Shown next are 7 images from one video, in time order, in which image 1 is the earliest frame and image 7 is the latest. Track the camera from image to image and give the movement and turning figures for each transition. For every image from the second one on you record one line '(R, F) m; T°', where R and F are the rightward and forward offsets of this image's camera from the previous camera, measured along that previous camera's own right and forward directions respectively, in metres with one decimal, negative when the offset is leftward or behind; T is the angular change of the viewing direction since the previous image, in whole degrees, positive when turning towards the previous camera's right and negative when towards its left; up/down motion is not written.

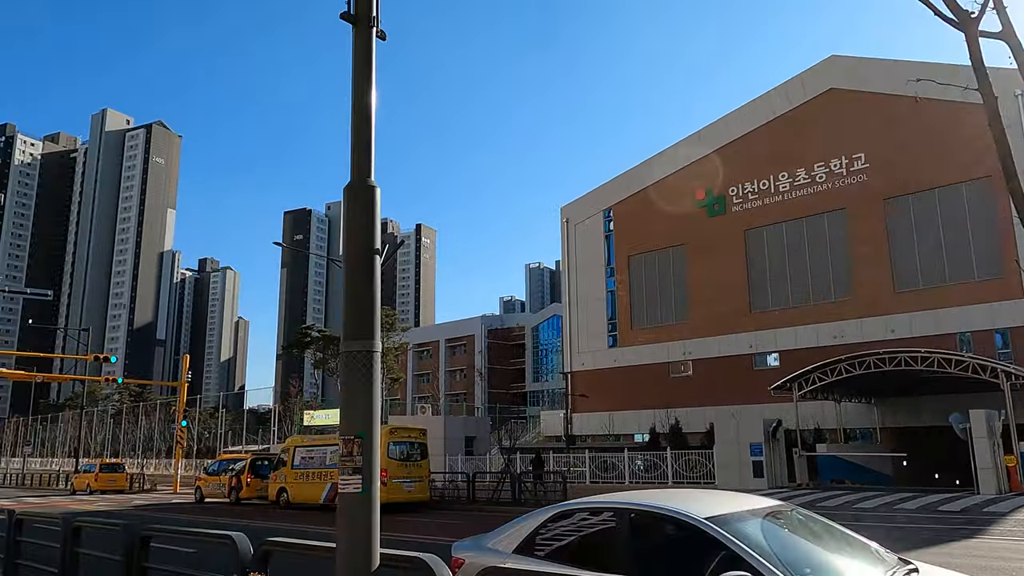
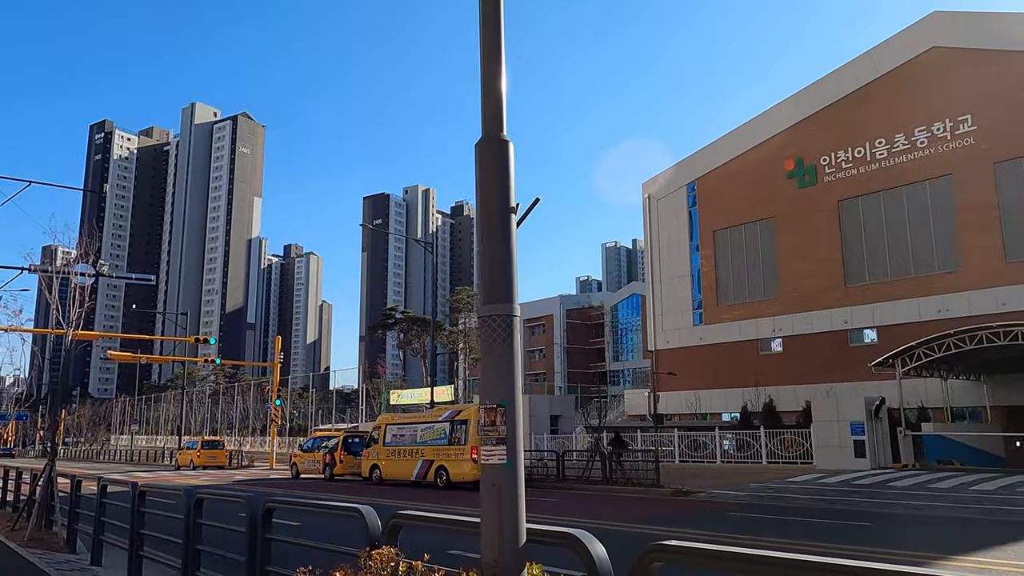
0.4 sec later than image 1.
(-0.3, +0.2) m; -6°
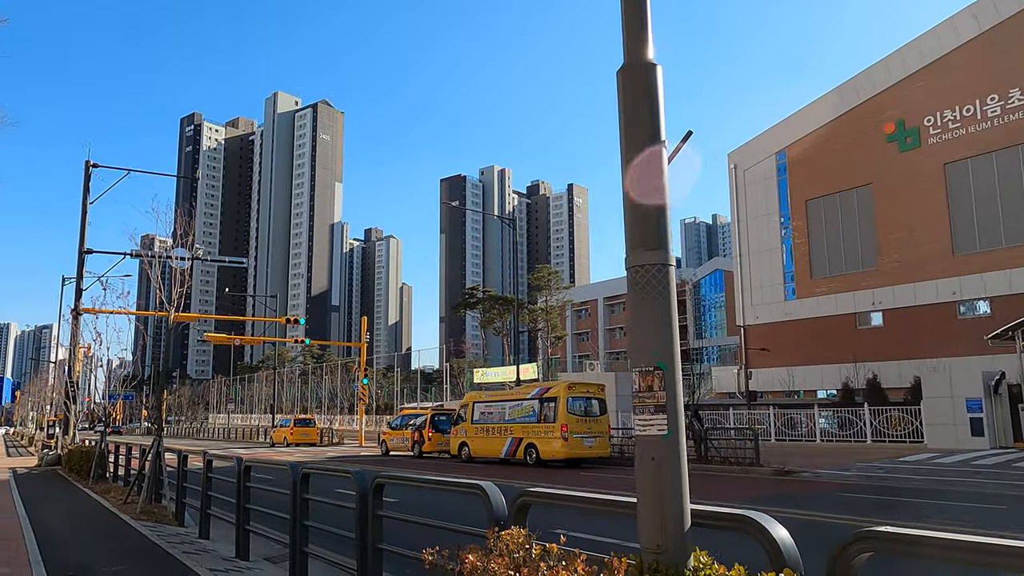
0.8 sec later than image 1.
(-0.3, +0.4) m; -6°
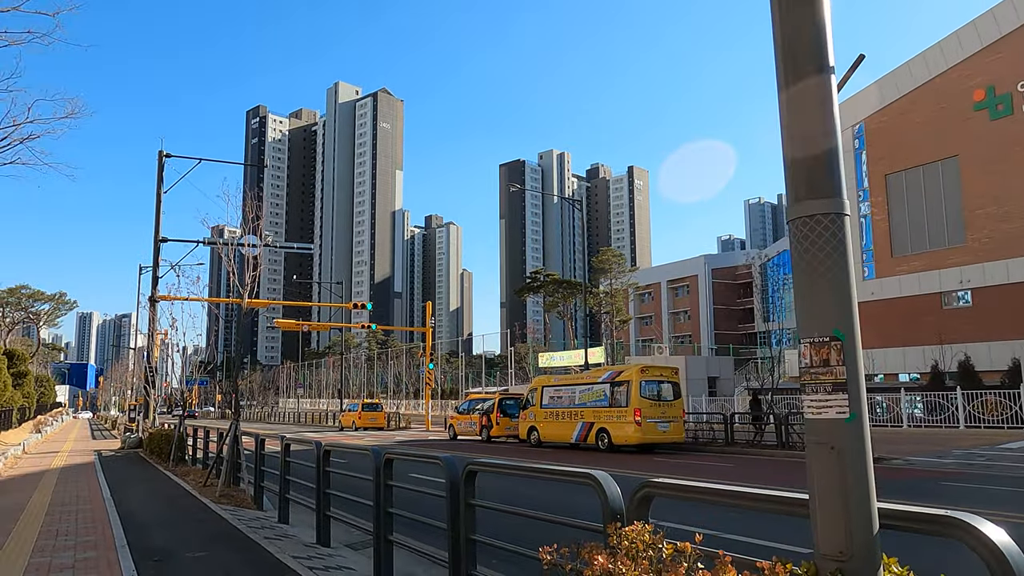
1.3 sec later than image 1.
(-0.2, +0.4) m; -5°
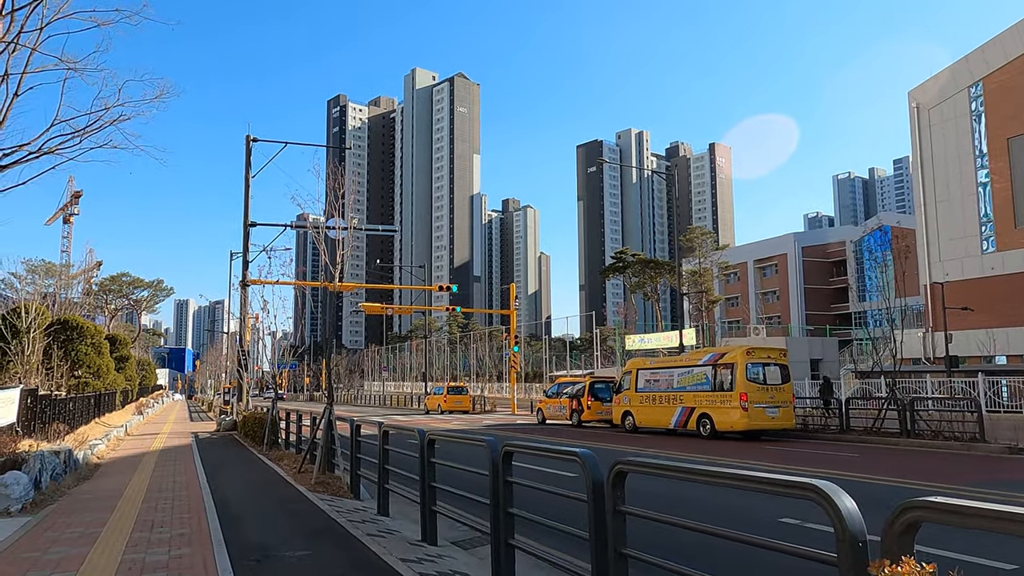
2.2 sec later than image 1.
(-0.4, +0.8) m; -6°
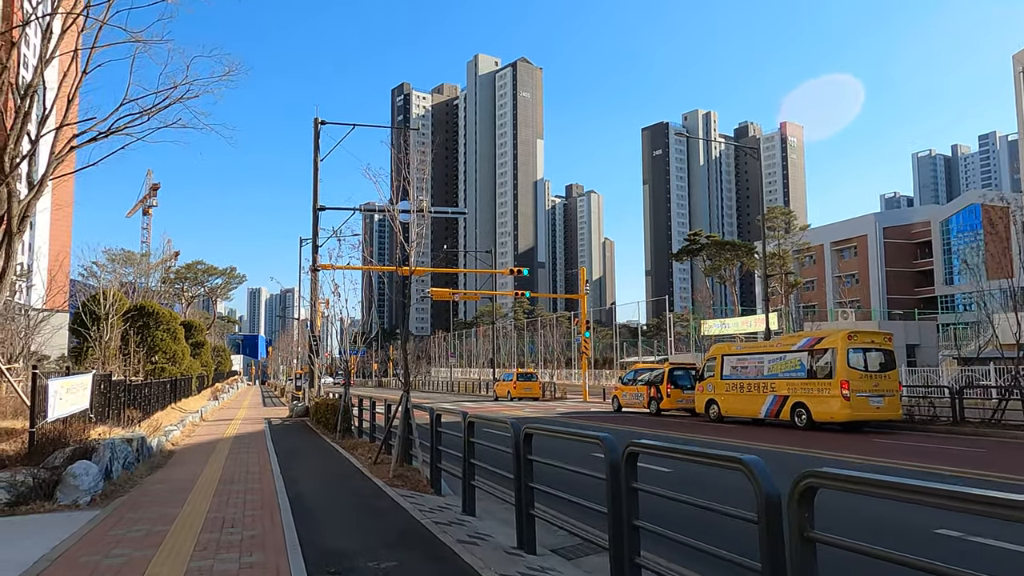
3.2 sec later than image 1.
(-0.3, +0.9) m; -5°
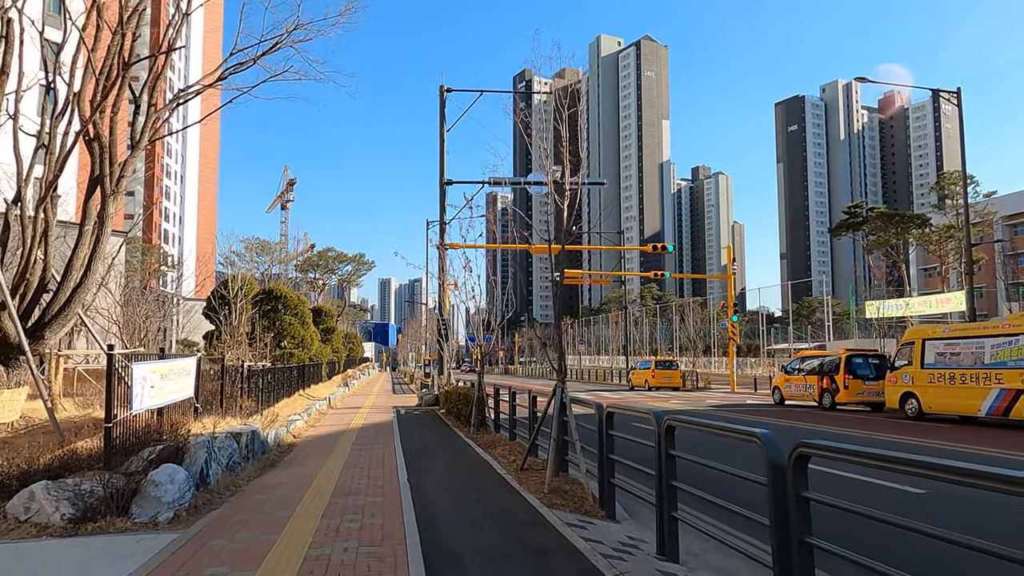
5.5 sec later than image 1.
(-0.6, +2.2) m; -9°
